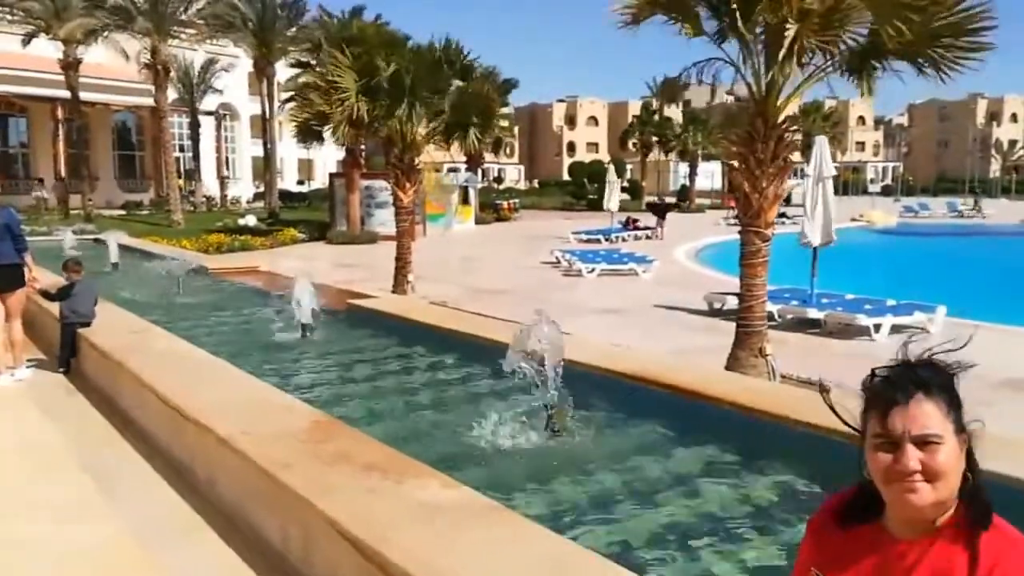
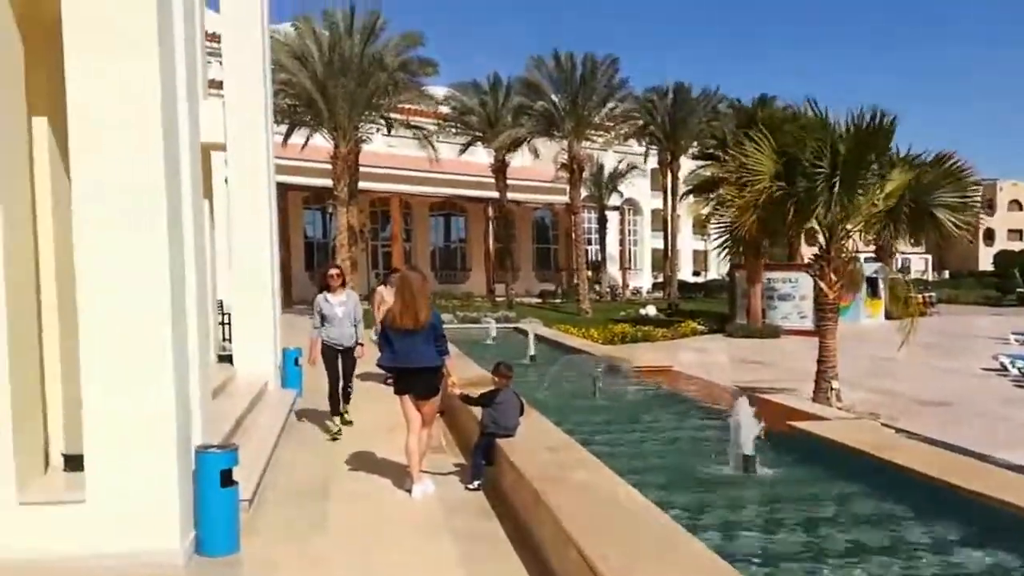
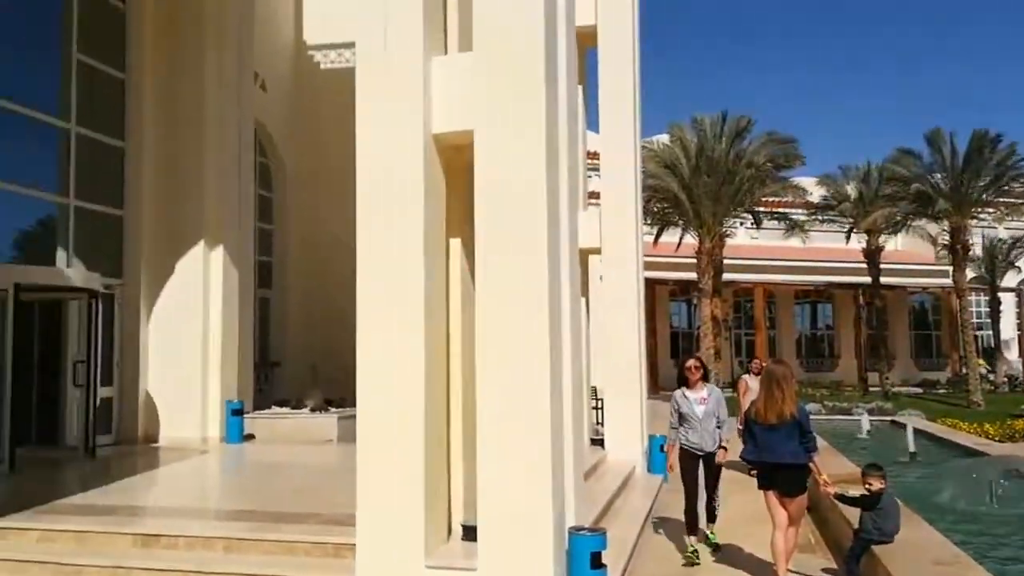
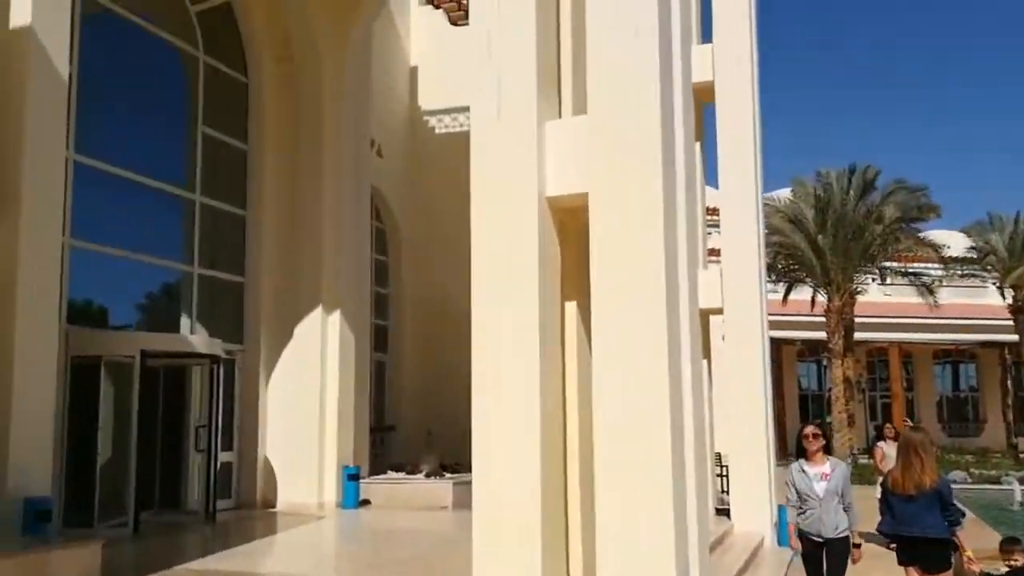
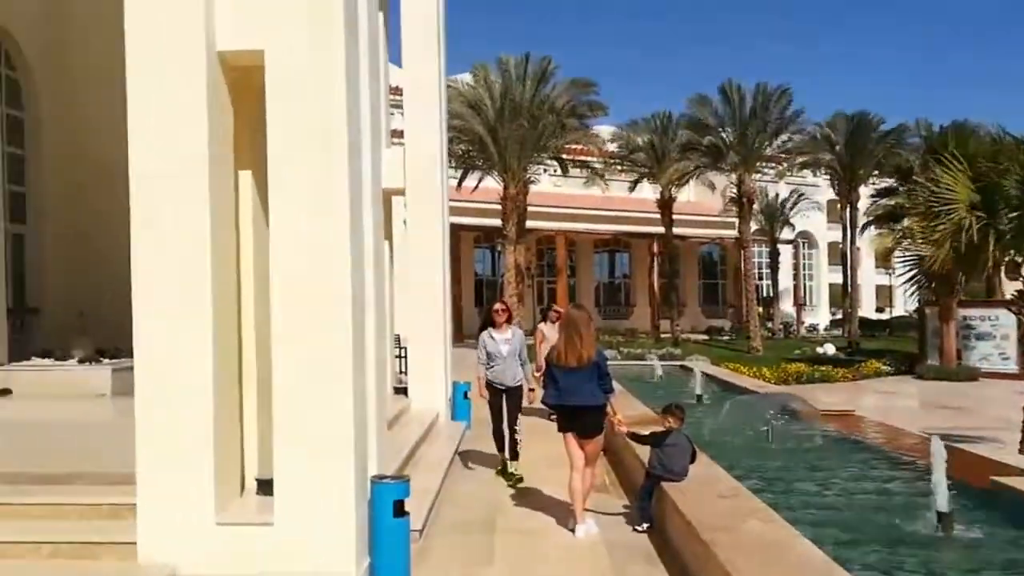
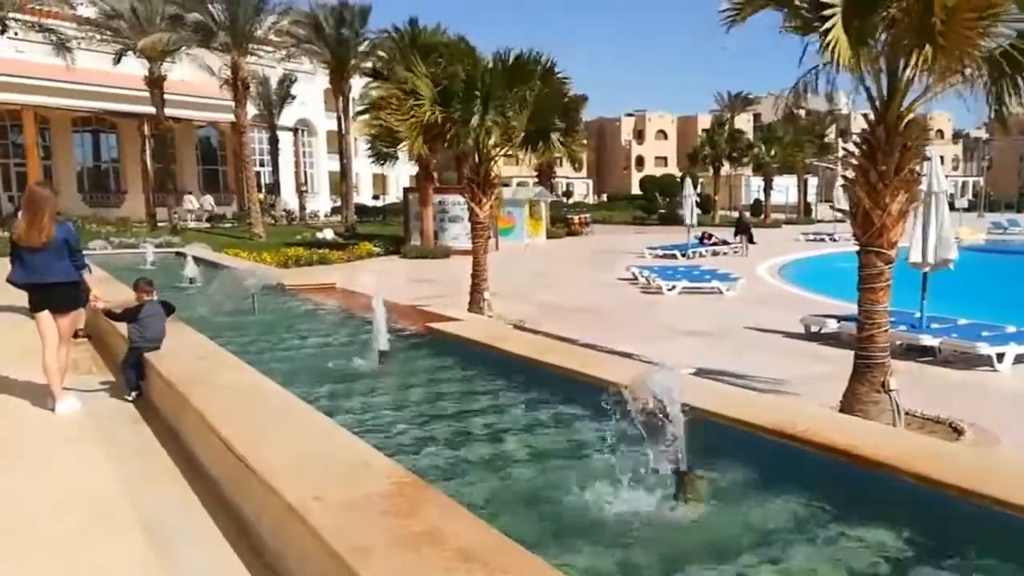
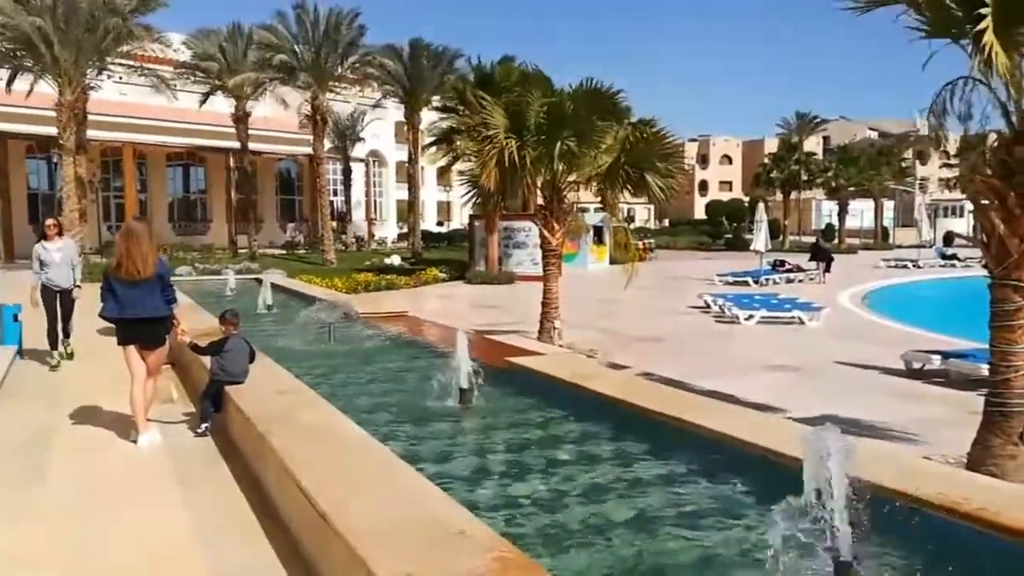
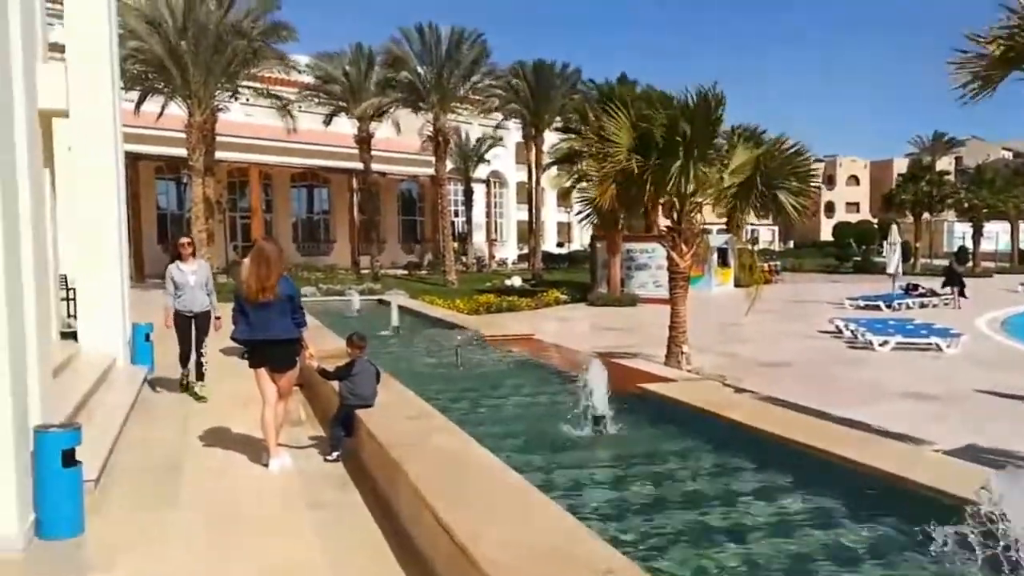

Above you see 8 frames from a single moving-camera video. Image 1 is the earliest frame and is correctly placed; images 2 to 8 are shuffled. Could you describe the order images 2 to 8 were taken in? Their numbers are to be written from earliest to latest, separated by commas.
6, 7, 8, 2, 5, 3, 4
